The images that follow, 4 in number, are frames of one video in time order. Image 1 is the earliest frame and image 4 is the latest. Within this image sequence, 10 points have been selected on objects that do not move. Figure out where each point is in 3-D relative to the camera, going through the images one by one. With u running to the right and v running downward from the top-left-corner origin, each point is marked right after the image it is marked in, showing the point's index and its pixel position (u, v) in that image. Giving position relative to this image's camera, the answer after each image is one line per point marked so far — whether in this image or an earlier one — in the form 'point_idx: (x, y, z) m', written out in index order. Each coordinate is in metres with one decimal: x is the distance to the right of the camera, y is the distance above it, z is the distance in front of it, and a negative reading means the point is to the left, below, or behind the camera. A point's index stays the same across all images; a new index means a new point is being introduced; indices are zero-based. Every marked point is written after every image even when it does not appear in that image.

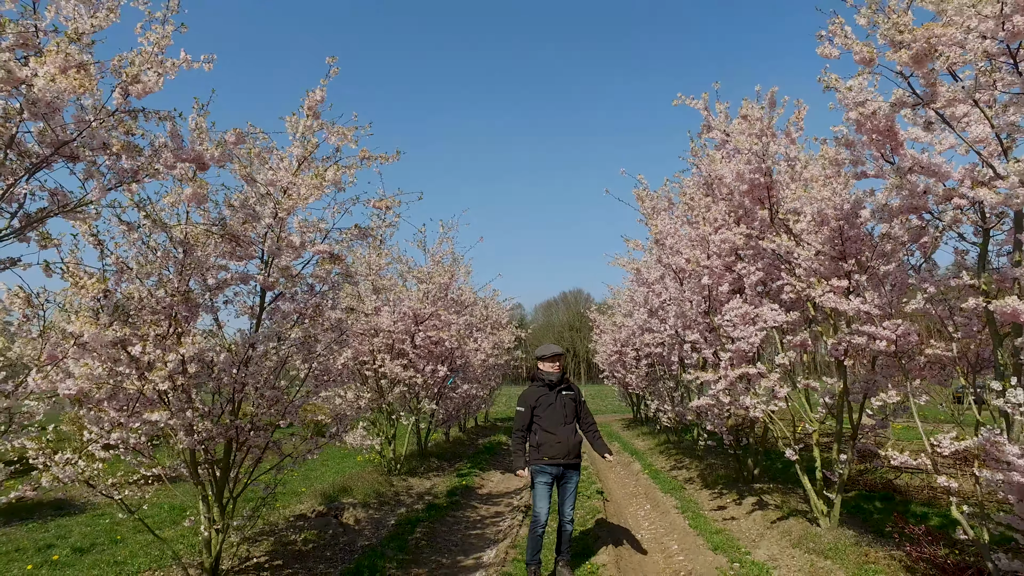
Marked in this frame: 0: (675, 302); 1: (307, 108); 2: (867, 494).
0: (+3.1, -0.3, +9.7) m
1: (-3.0, +2.6, +7.3) m
2: (+5.8, -3.4, +8.1) m
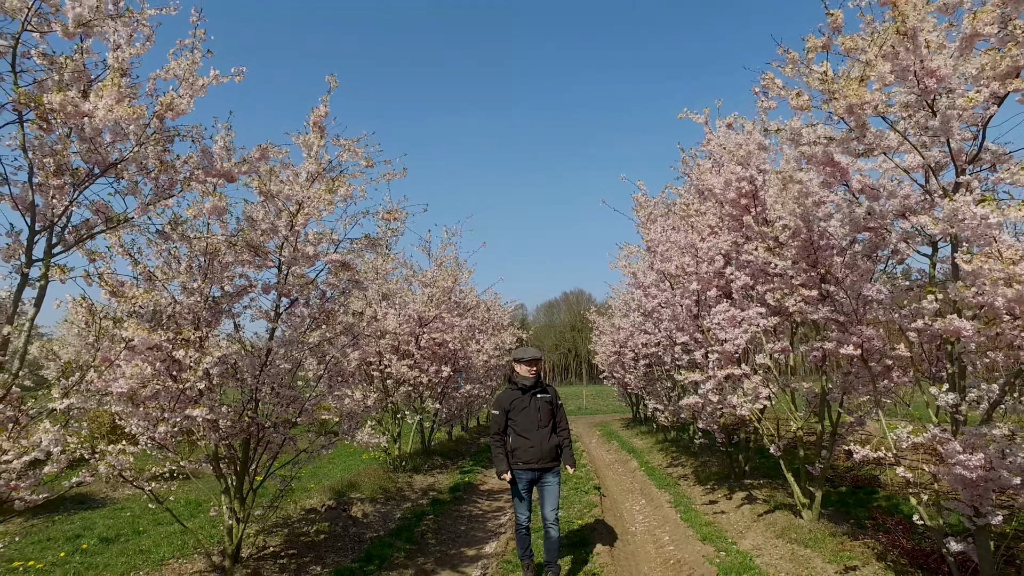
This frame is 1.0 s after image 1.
0: (+3.1, -0.4, +10.1) m
1: (-3.0, +2.5, +7.8) m
2: (+5.8, -3.5, +8.6) m
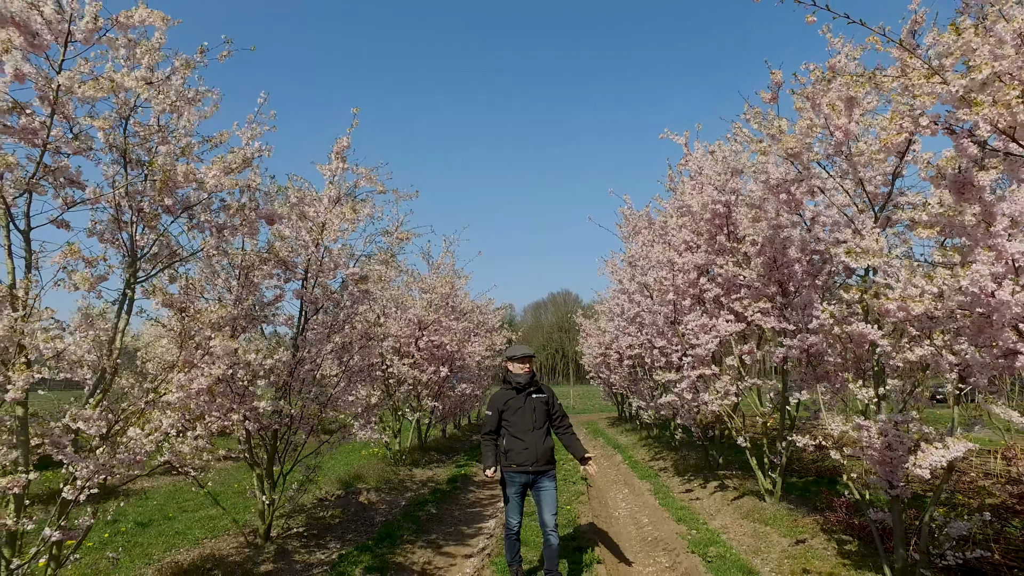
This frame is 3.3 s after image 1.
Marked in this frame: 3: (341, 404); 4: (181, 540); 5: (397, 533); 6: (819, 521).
0: (+3.0, -0.5, +11.2) m
1: (-3.0, +2.3, +8.7) m
2: (+5.8, -3.6, +9.7) m
3: (-3.0, -2.0, +8.7) m
4: (-5.2, -4.0, +7.9) m
5: (-1.9, -4.0, +8.2) m
6: (+4.7, -3.6, +7.7) m
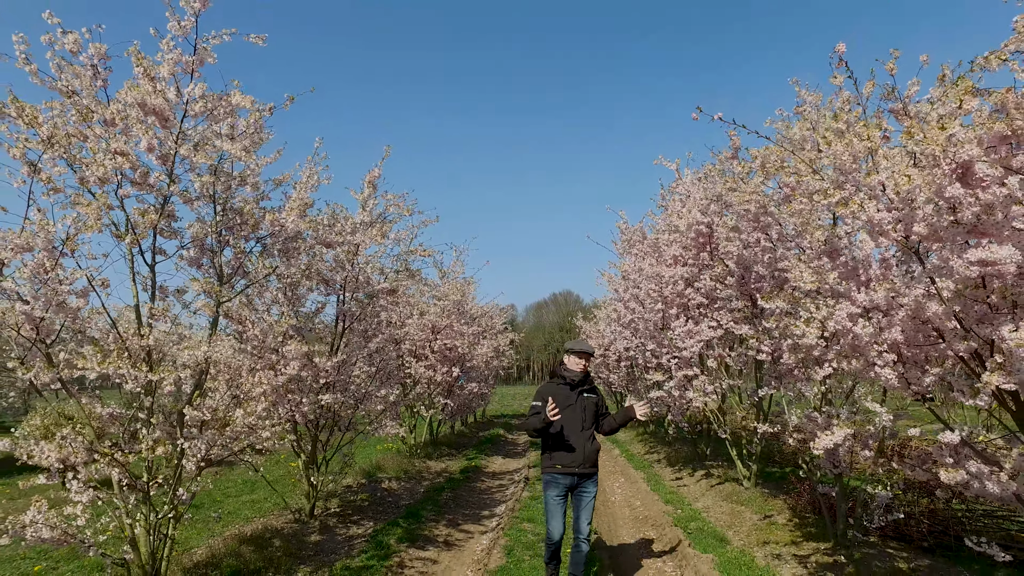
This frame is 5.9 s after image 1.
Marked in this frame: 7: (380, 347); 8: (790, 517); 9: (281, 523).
0: (+3.2, -0.7, +12.4) m
1: (-2.8, +2.1, +9.9) m
2: (+5.9, -3.8, +10.9) m
3: (-2.8, -2.2, +9.9) m
4: (-5.1, -4.2, +9.2) m
5: (-1.7, -4.2, +9.5) m
6: (+4.8, -3.8, +8.9) m
7: (-2.7, -1.2, +10.2) m
8: (+4.6, -3.7, +8.2) m
9: (-4.1, -4.1, +8.8) m
